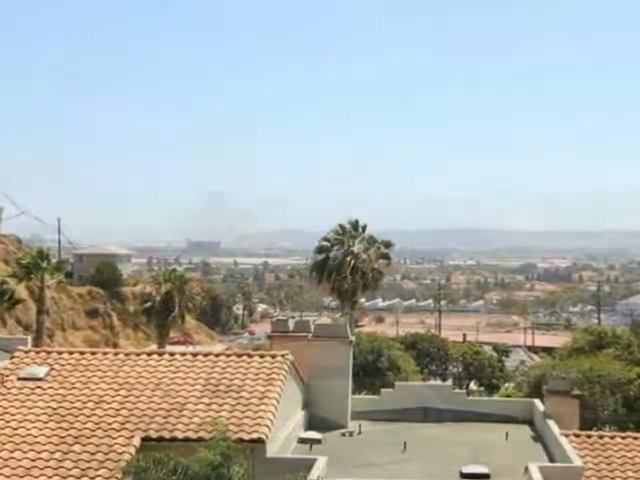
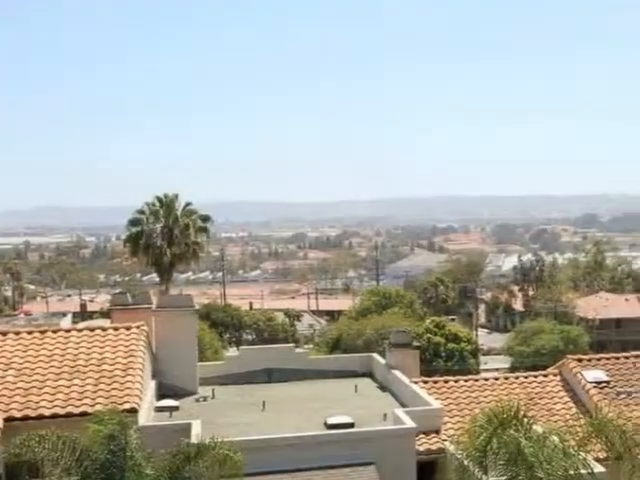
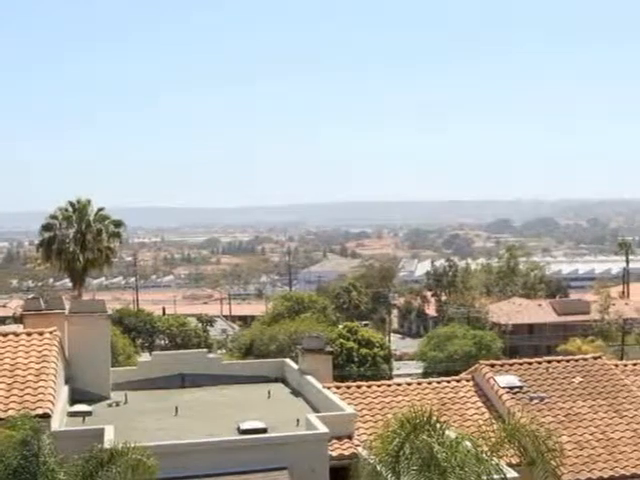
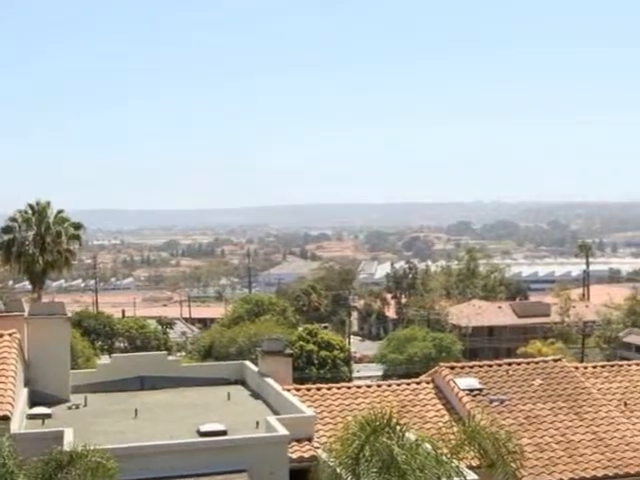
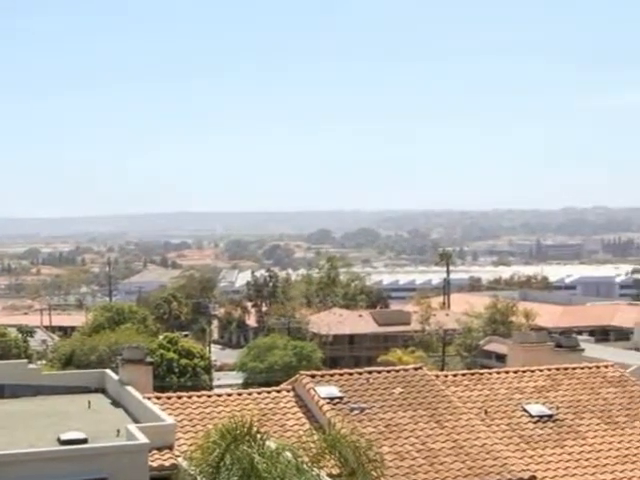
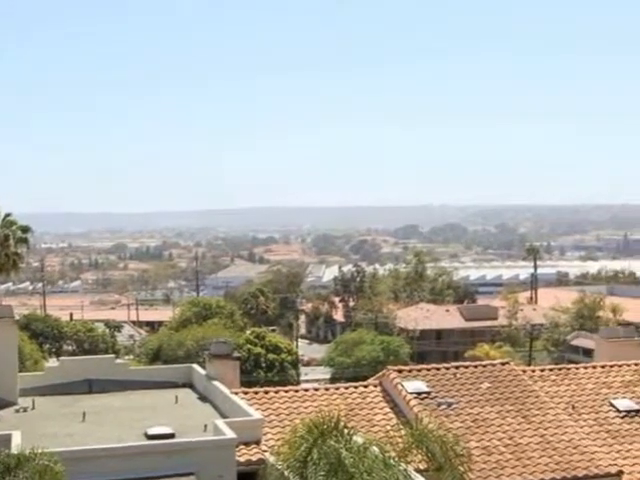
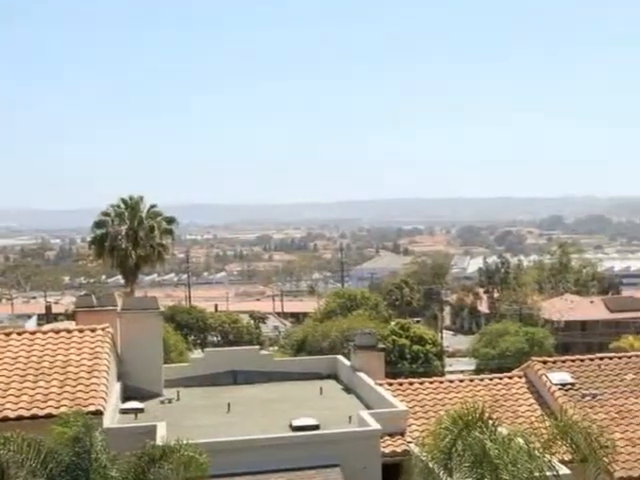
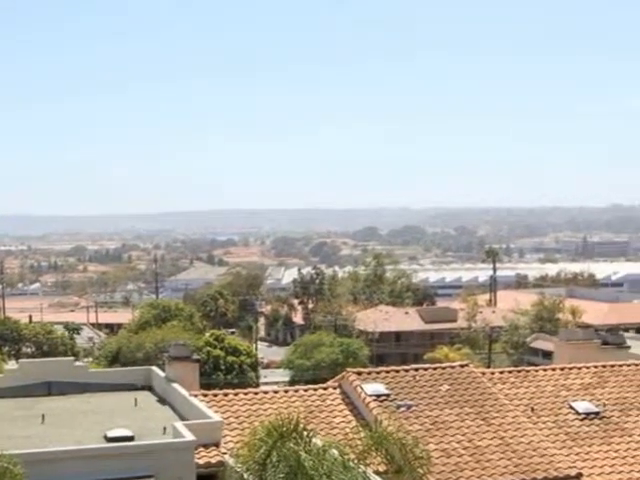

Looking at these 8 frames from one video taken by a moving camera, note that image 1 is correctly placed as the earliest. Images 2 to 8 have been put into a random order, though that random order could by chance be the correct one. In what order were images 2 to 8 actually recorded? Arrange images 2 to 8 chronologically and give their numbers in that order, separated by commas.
2, 7, 3, 4, 6, 8, 5
